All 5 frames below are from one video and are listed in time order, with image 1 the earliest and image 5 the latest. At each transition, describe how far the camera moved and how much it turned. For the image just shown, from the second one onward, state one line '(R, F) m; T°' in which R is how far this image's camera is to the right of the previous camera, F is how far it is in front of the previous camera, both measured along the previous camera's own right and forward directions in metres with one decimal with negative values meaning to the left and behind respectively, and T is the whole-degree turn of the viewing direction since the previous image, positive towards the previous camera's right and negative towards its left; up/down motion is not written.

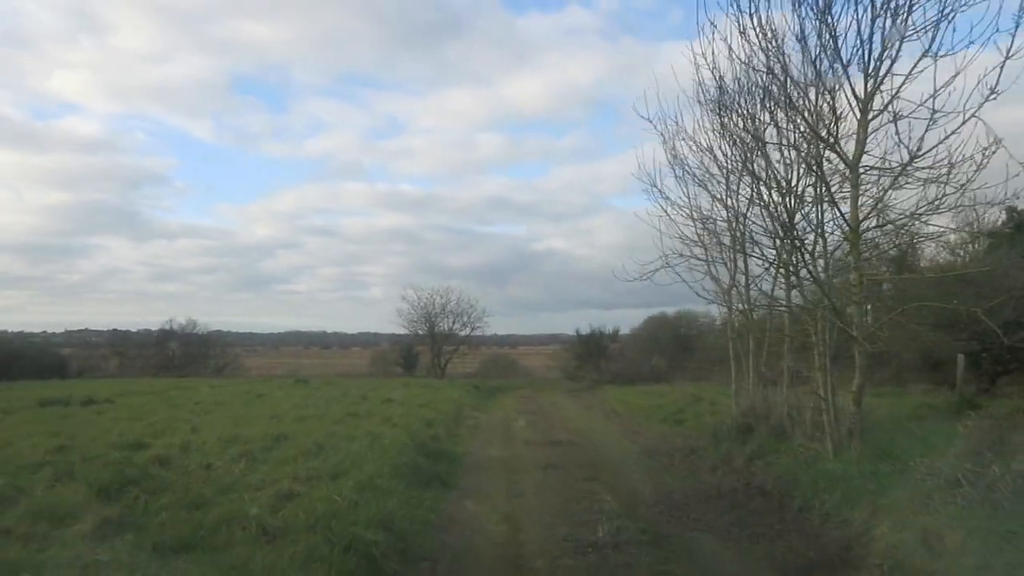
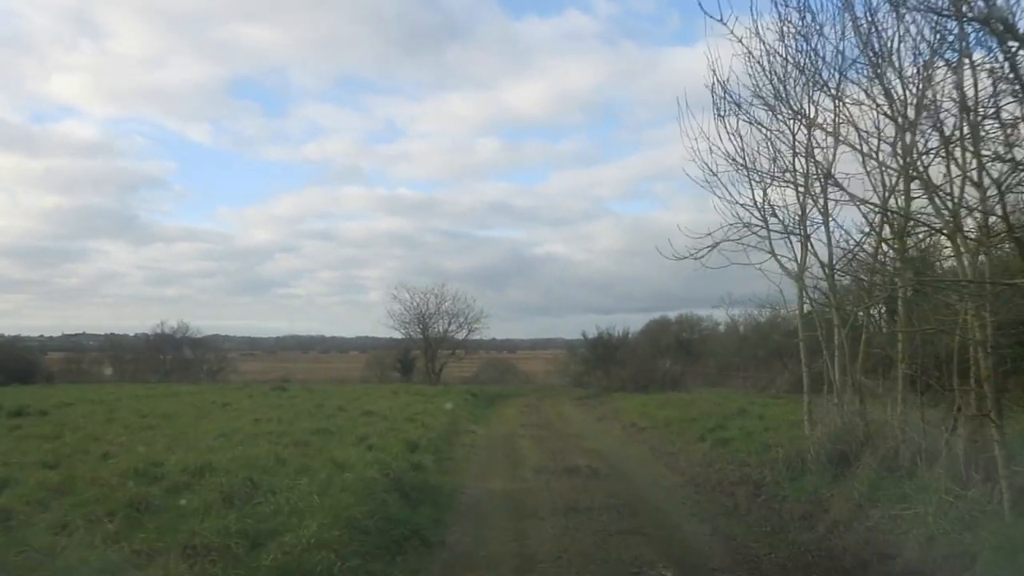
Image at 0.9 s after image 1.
(-0.1, +4.1) m; 0°
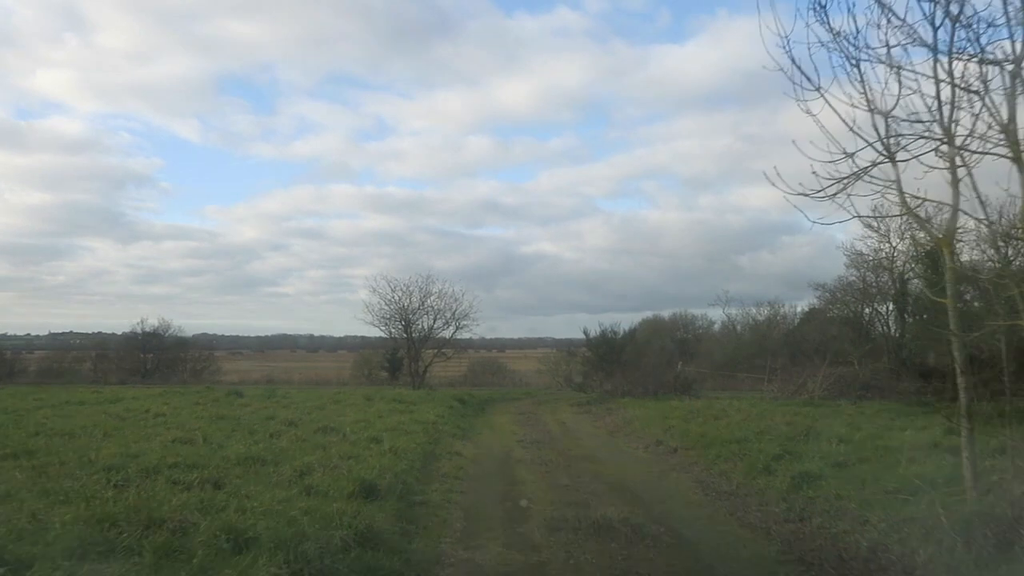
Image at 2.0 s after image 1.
(-0.1, +4.8) m; +1°
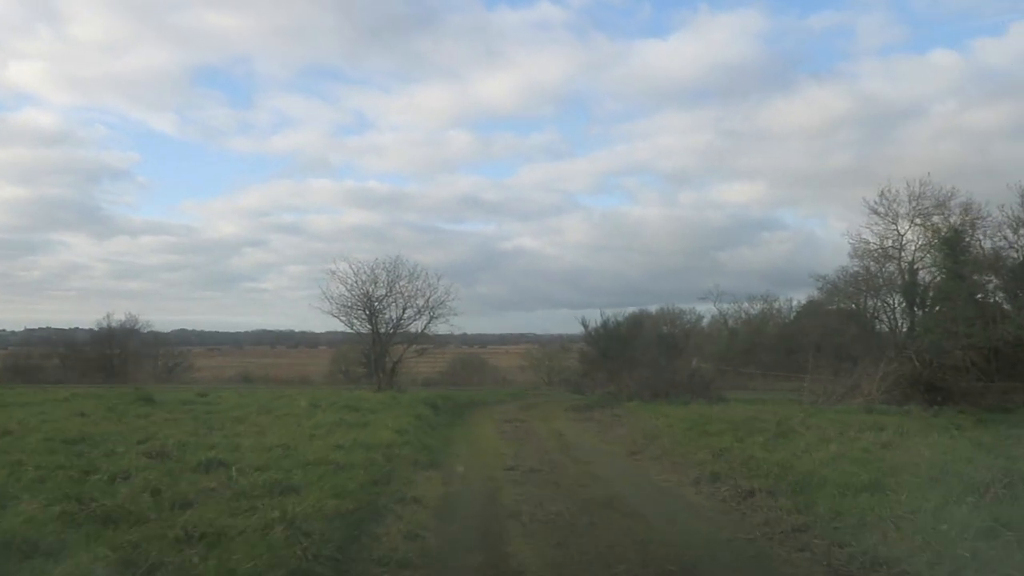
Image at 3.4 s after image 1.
(-0.1, +6.3) m; +1°
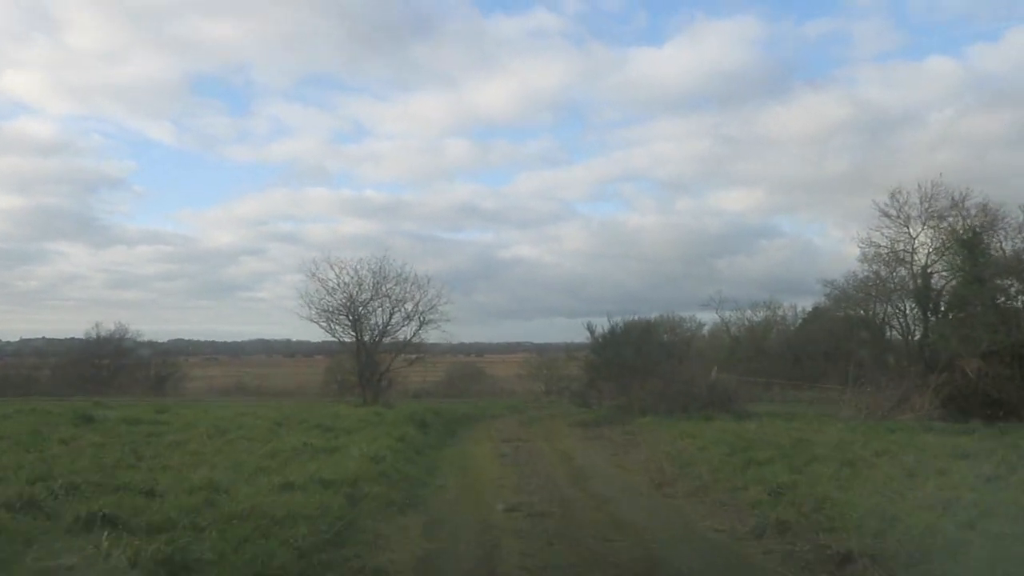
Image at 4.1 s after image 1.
(-0.1, +3.3) m; 0°
